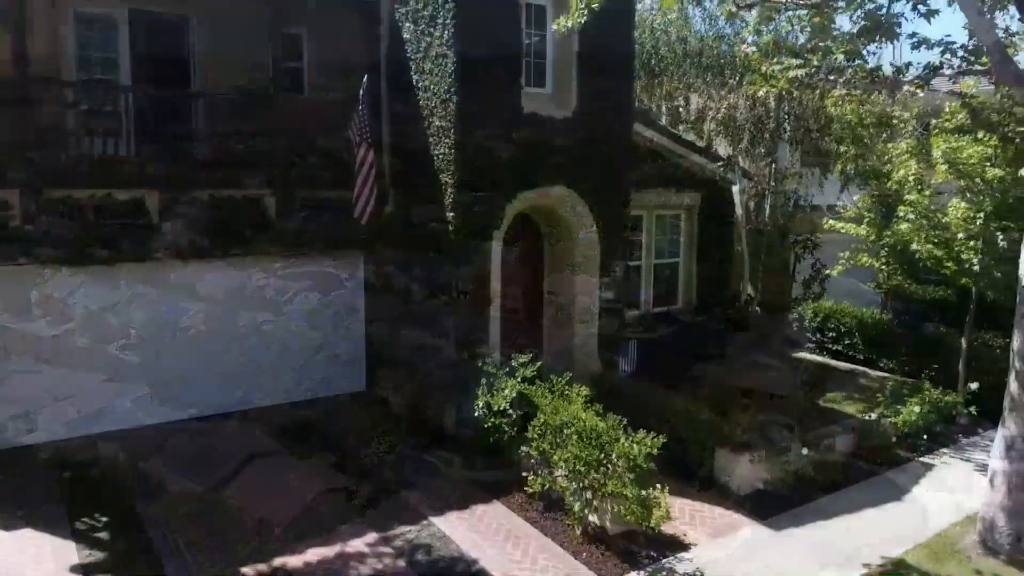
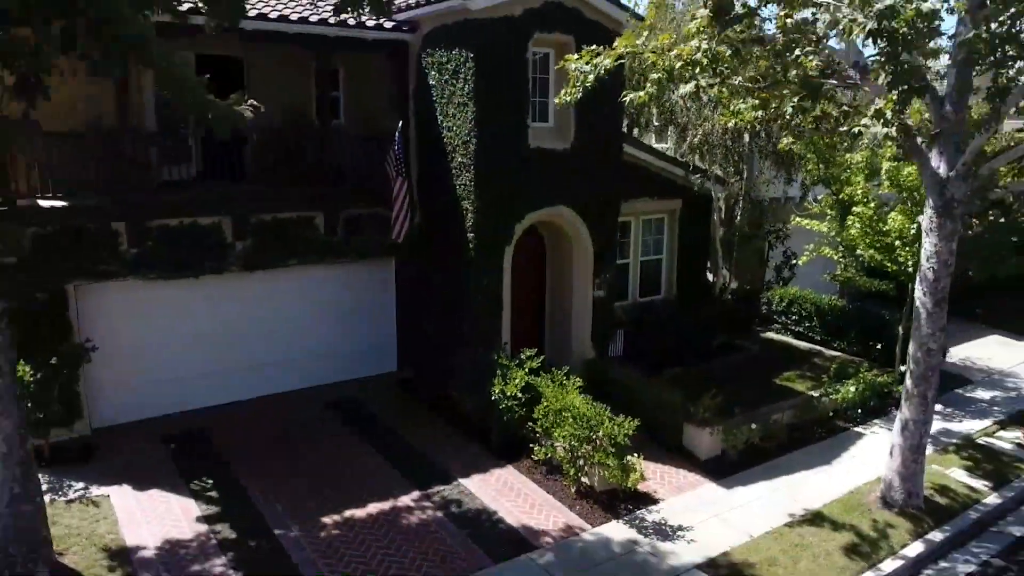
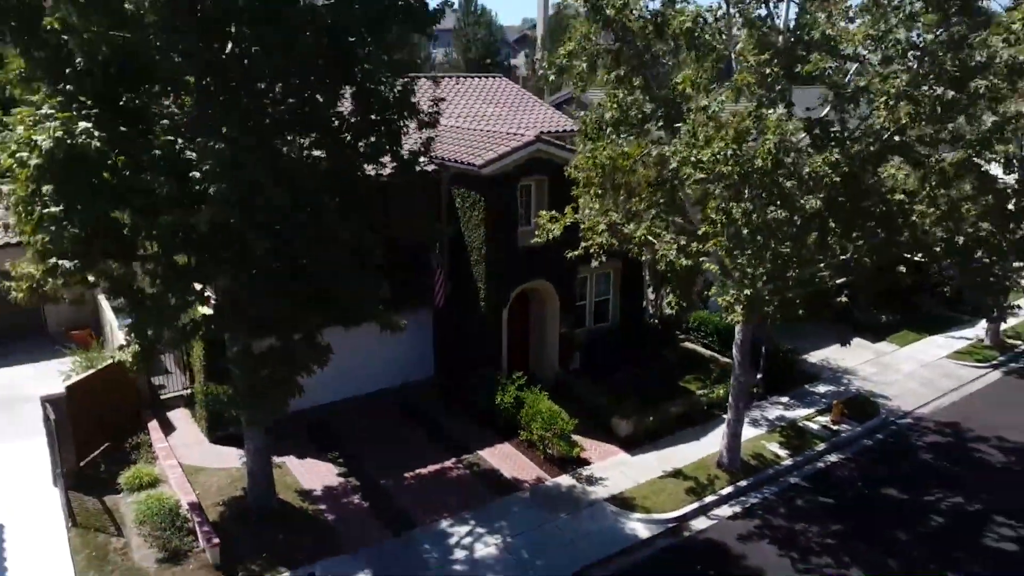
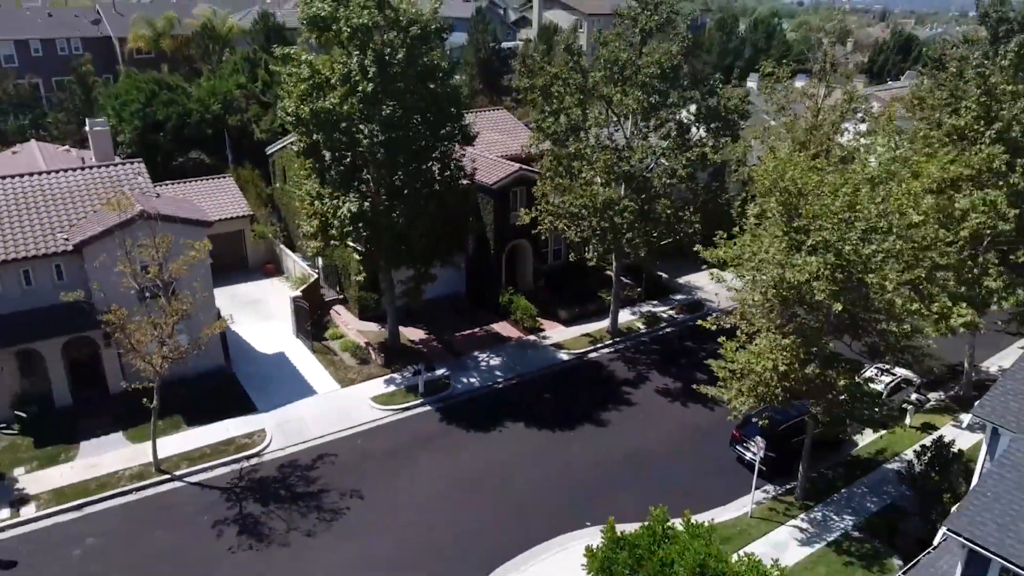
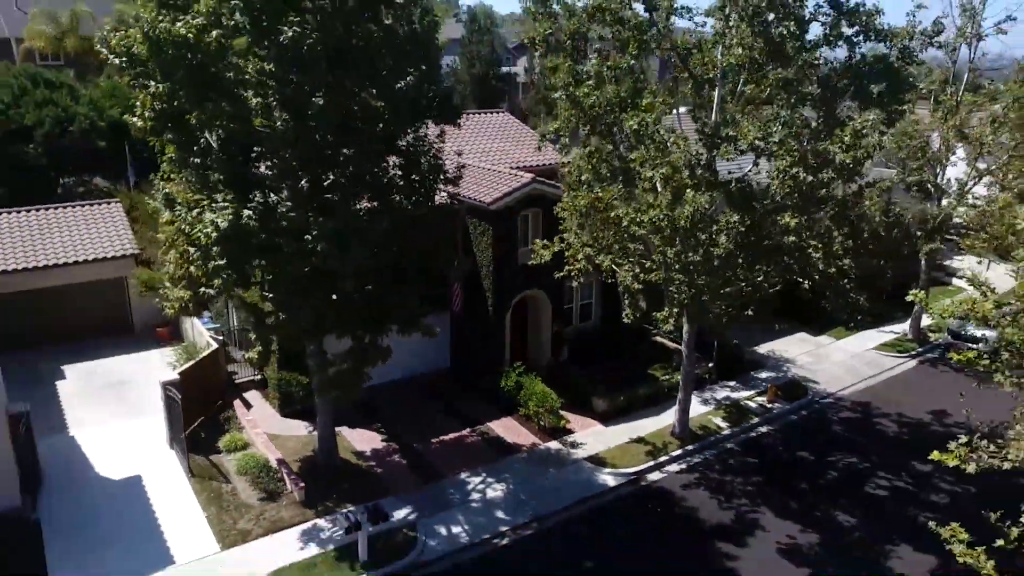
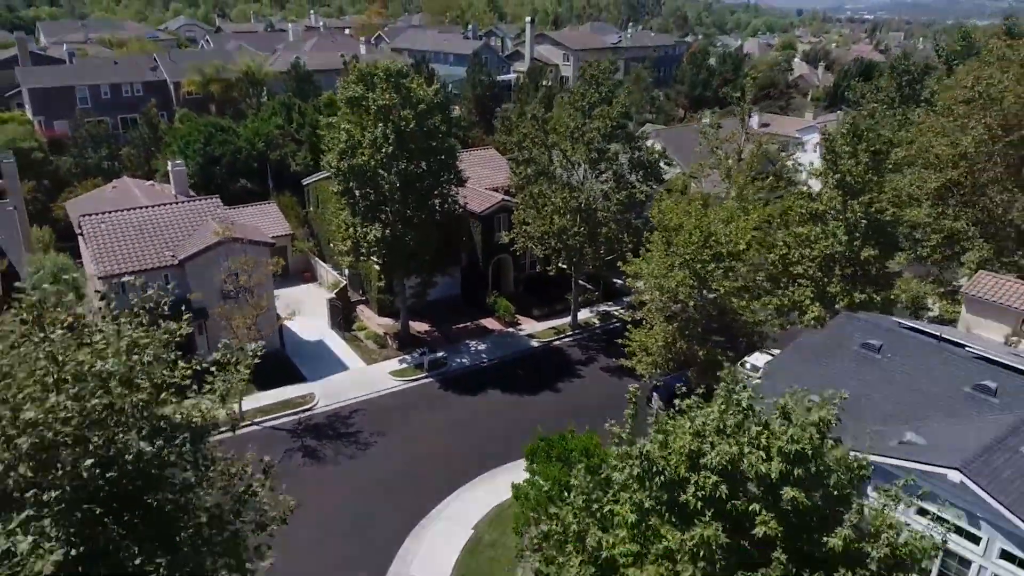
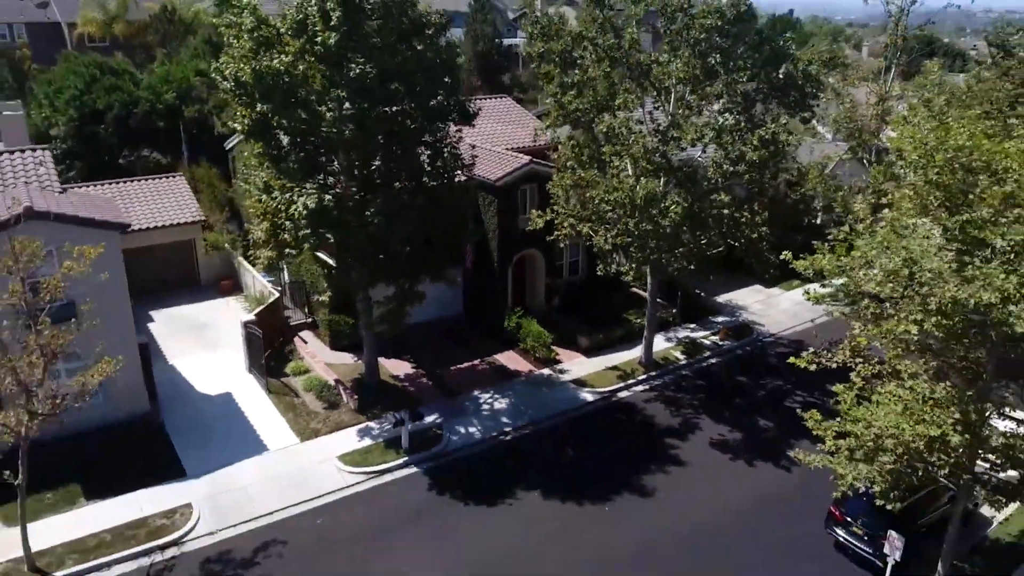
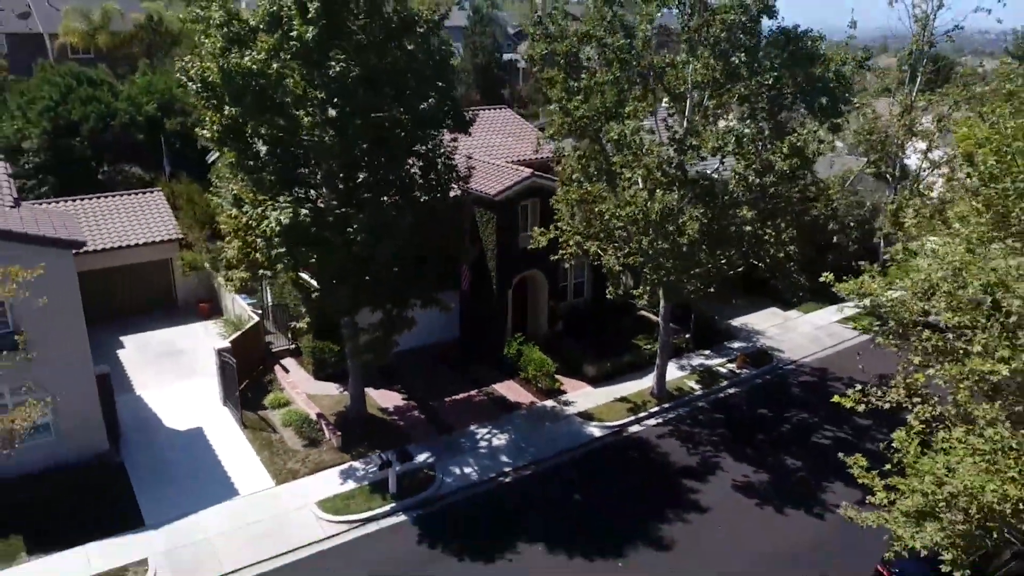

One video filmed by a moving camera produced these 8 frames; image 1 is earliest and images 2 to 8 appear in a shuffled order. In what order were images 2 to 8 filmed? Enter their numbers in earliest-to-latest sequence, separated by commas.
2, 3, 5, 8, 7, 4, 6
